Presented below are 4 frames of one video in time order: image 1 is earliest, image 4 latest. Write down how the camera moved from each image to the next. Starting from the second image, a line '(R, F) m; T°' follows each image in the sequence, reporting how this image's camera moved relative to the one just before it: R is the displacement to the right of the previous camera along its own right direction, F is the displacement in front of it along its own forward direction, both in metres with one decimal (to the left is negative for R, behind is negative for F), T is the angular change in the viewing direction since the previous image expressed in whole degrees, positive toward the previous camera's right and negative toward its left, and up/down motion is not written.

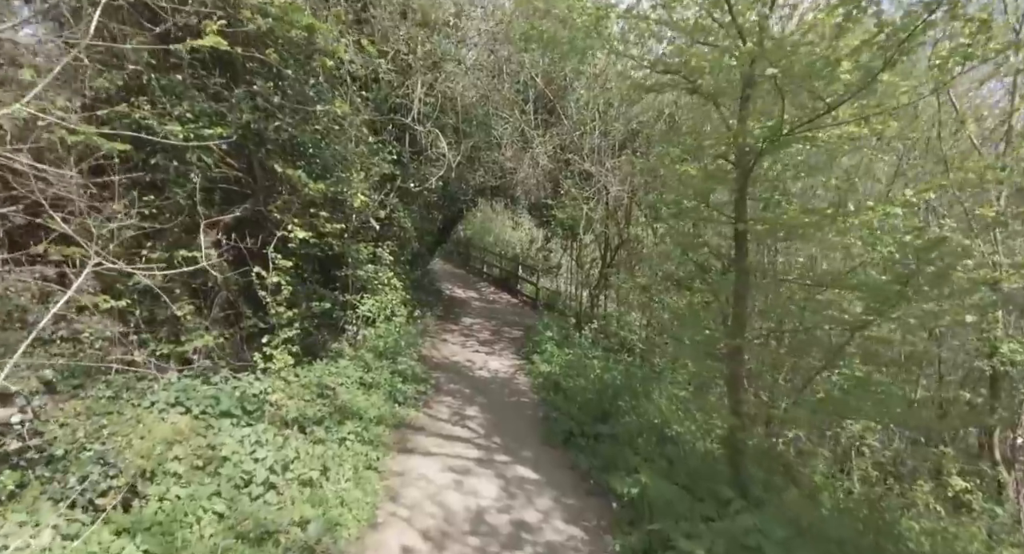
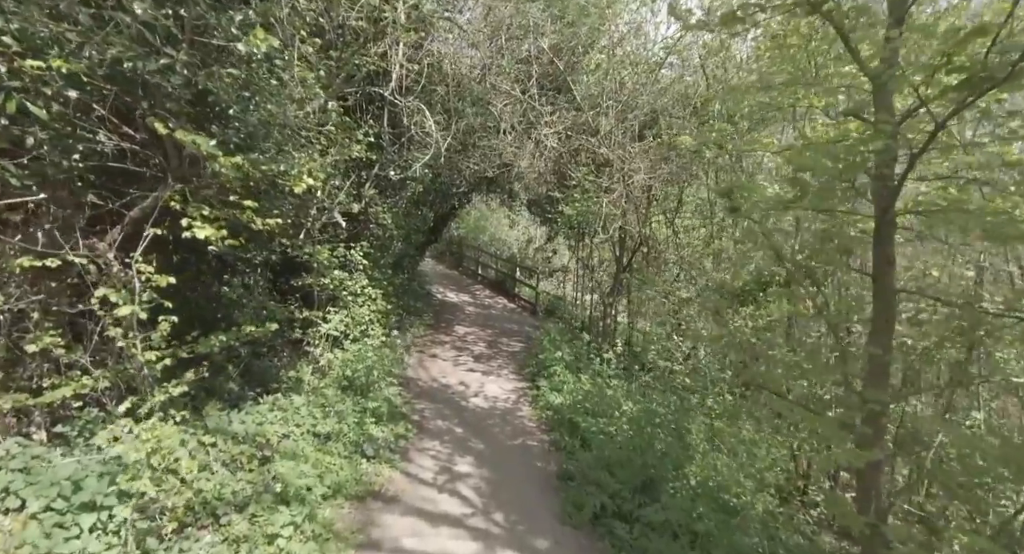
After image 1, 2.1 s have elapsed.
(-0.1, +1.9) m; +1°
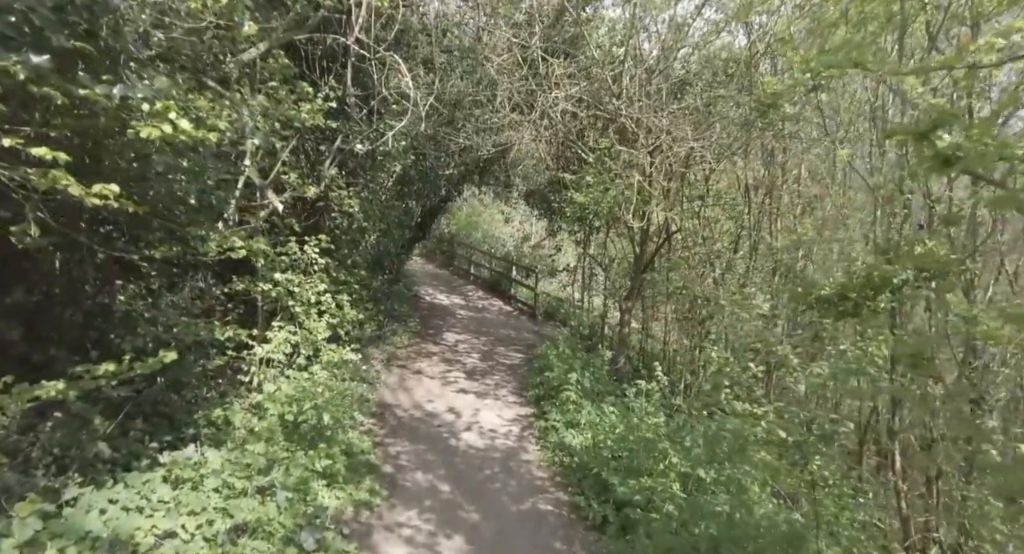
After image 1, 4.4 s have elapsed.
(-0.1, +1.9) m; +1°
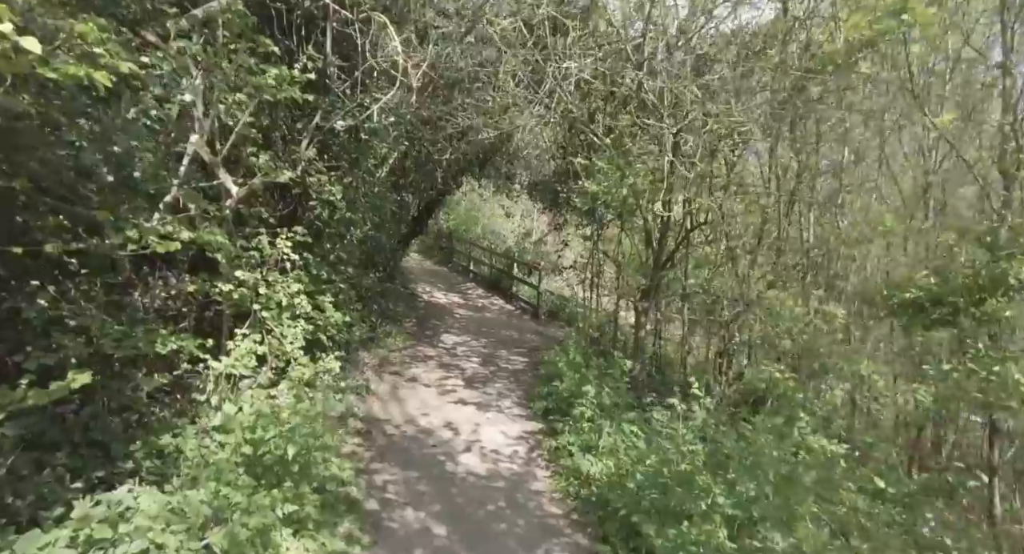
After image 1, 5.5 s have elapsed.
(-0.1, +0.9) m; 0°
